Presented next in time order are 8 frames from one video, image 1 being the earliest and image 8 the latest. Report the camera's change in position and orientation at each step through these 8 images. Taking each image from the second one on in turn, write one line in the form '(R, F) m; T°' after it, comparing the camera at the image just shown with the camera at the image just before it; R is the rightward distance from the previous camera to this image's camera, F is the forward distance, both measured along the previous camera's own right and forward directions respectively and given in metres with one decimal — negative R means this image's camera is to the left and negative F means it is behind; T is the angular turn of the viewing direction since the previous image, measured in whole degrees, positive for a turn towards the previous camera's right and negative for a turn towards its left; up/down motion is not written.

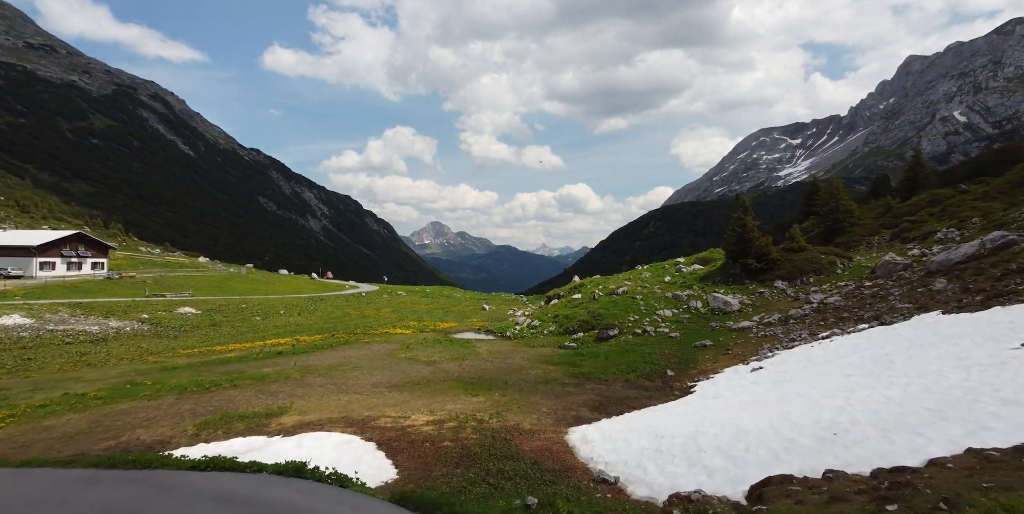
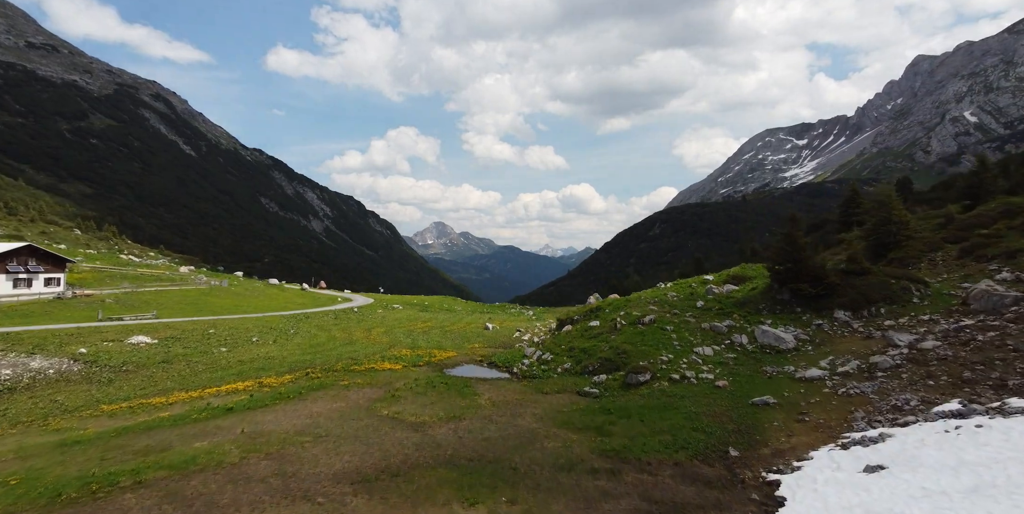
(-0.2, +4.2) m; 0°
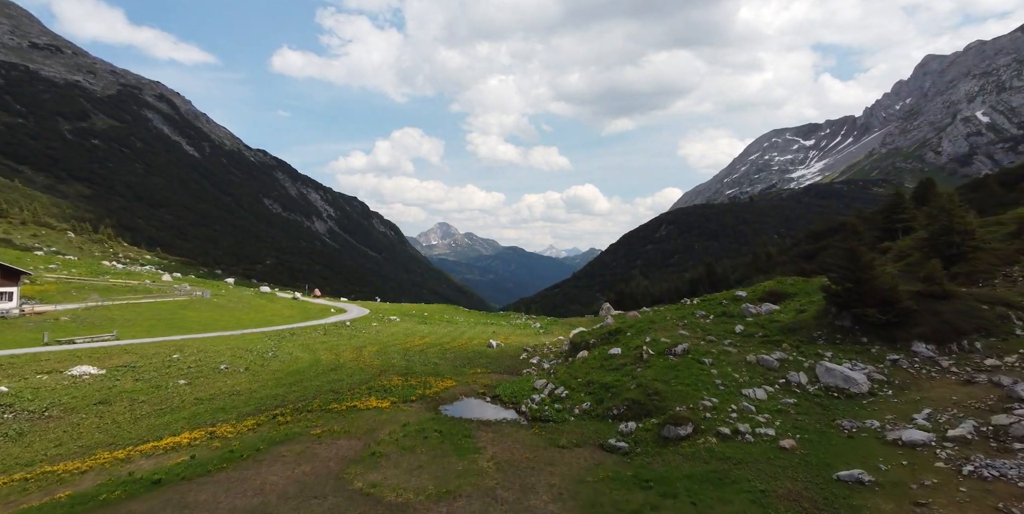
(-0.1, +3.8) m; 0°
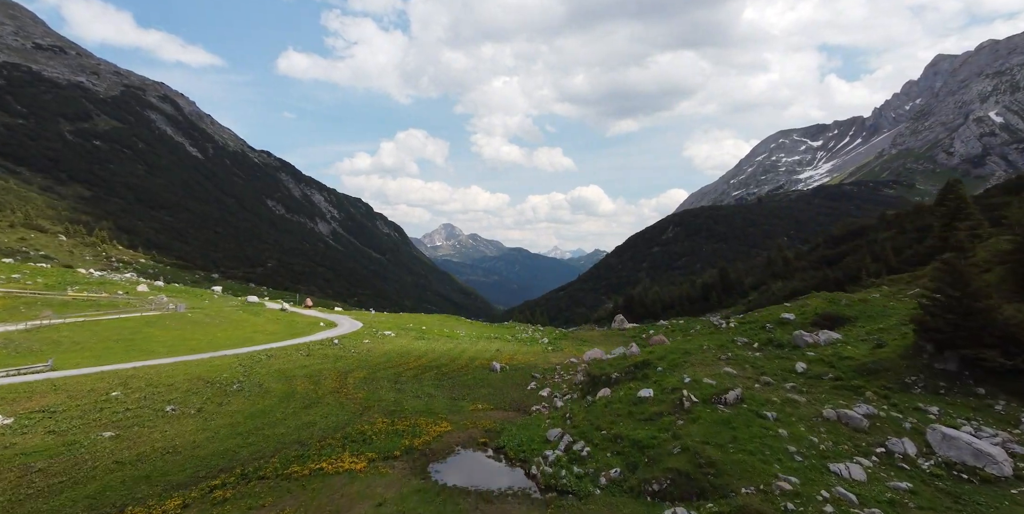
(-0.1, +4.3) m; 0°
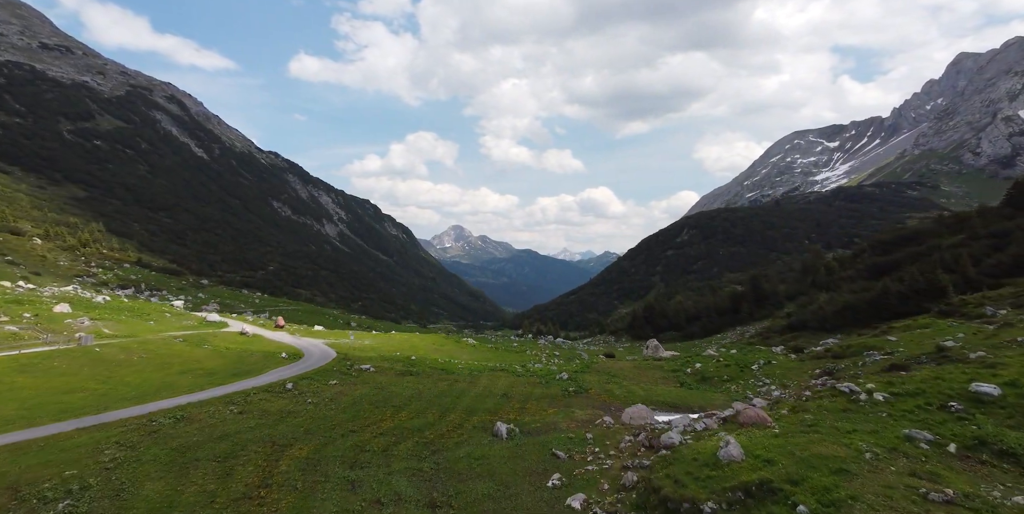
(-0.1, +9.8) m; -1°
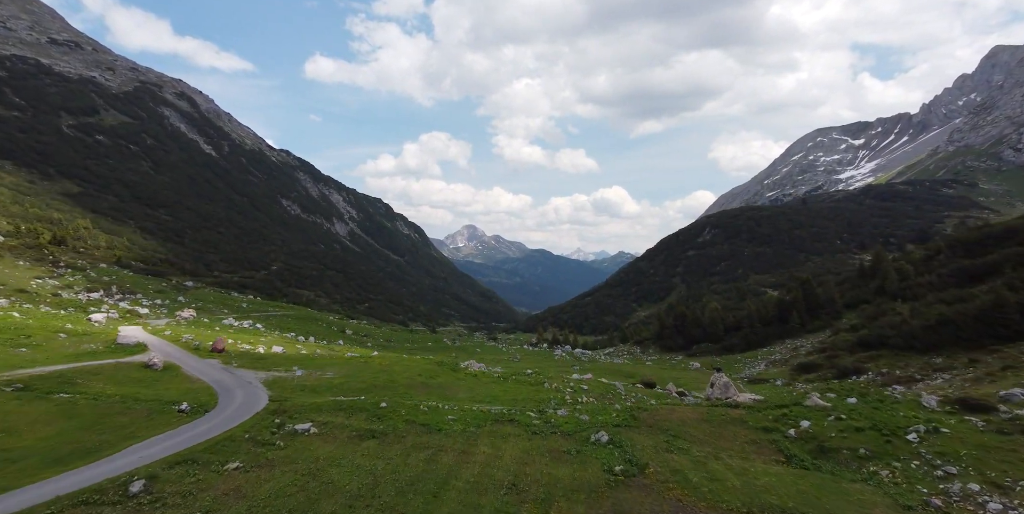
(-0.1, +12.8) m; -1°
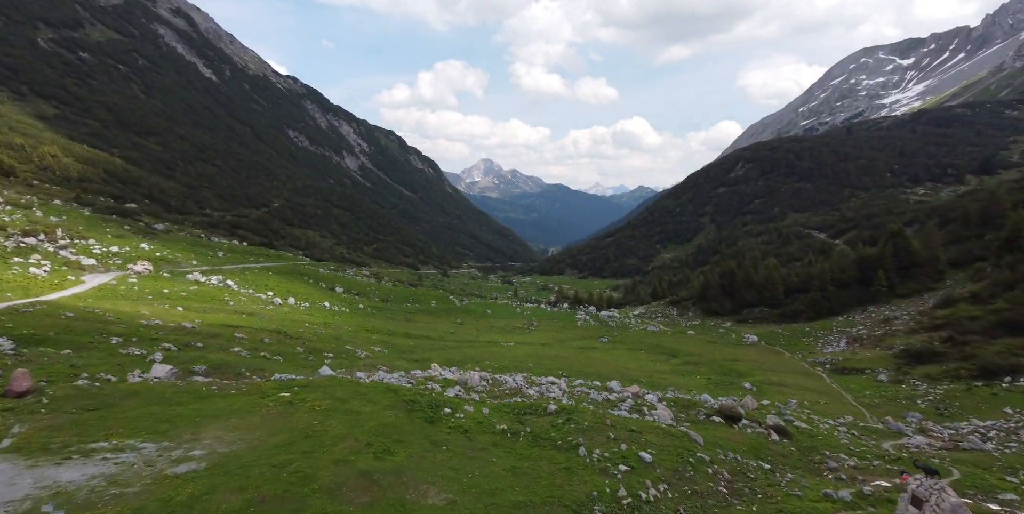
(+0.1, +17.5) m; -2°
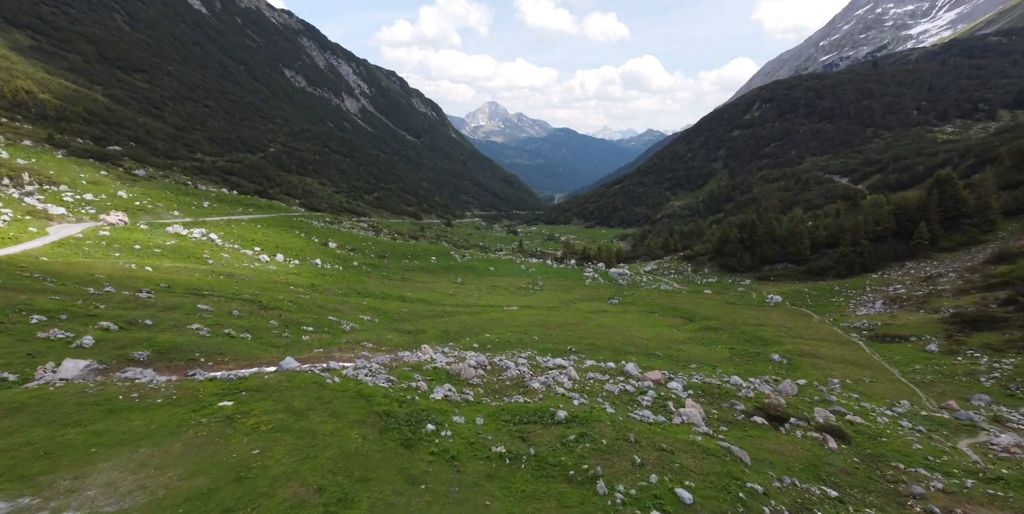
(+0.2, +6.4) m; -1°
